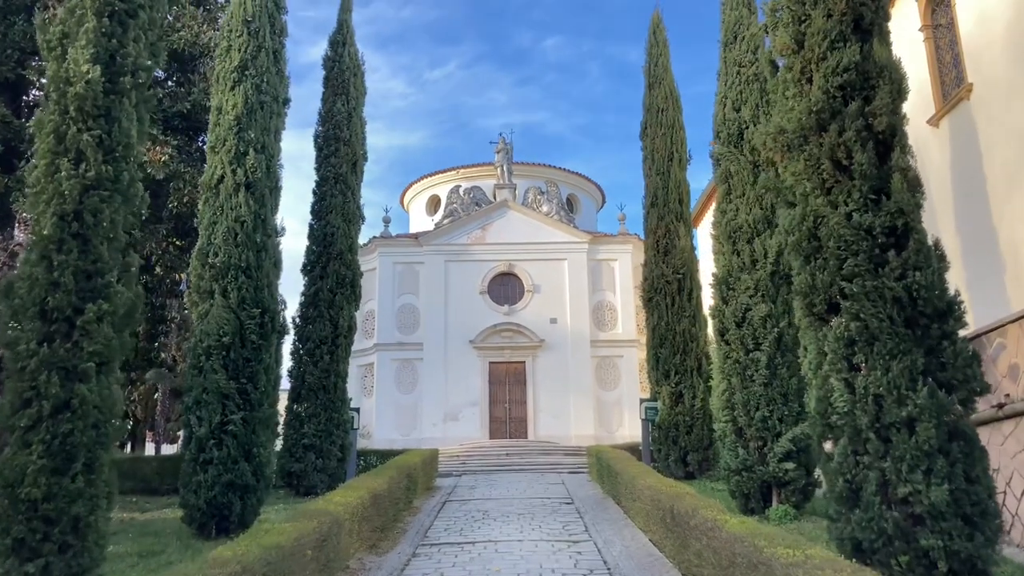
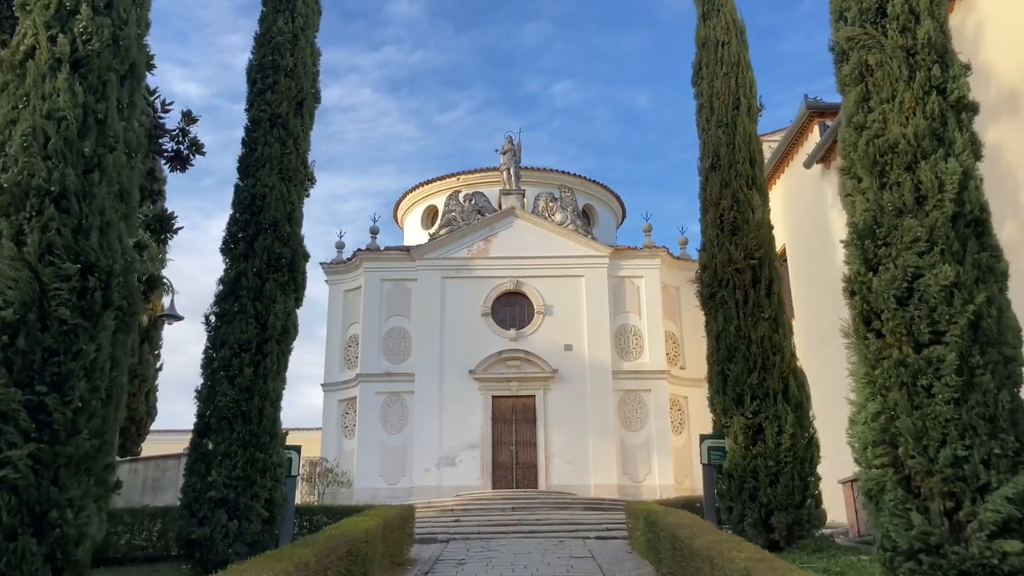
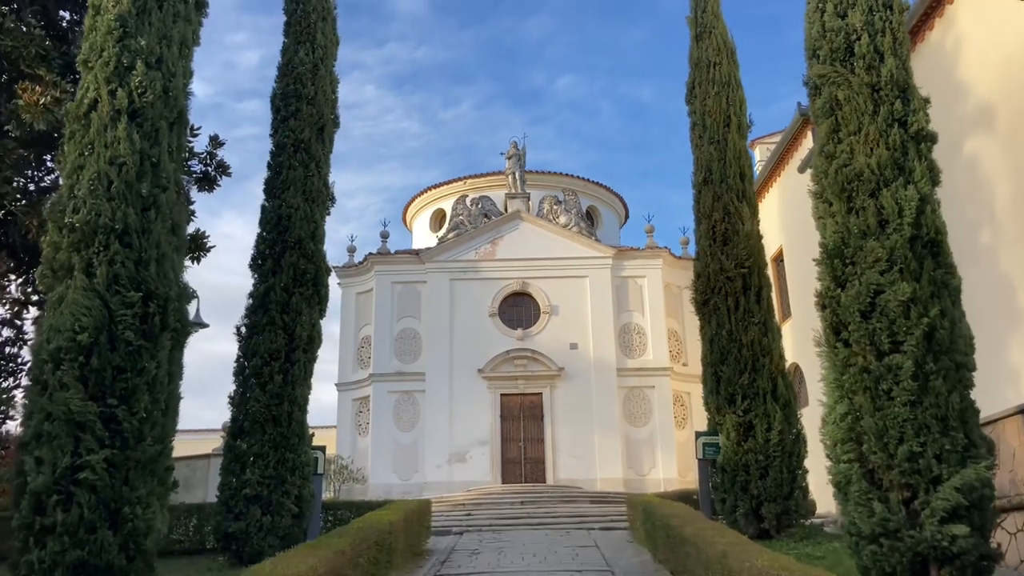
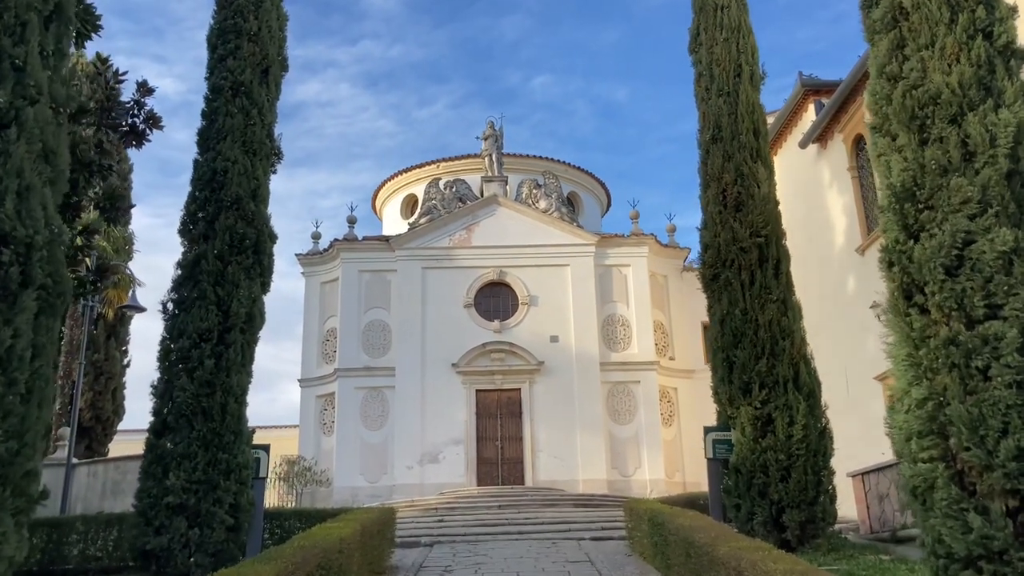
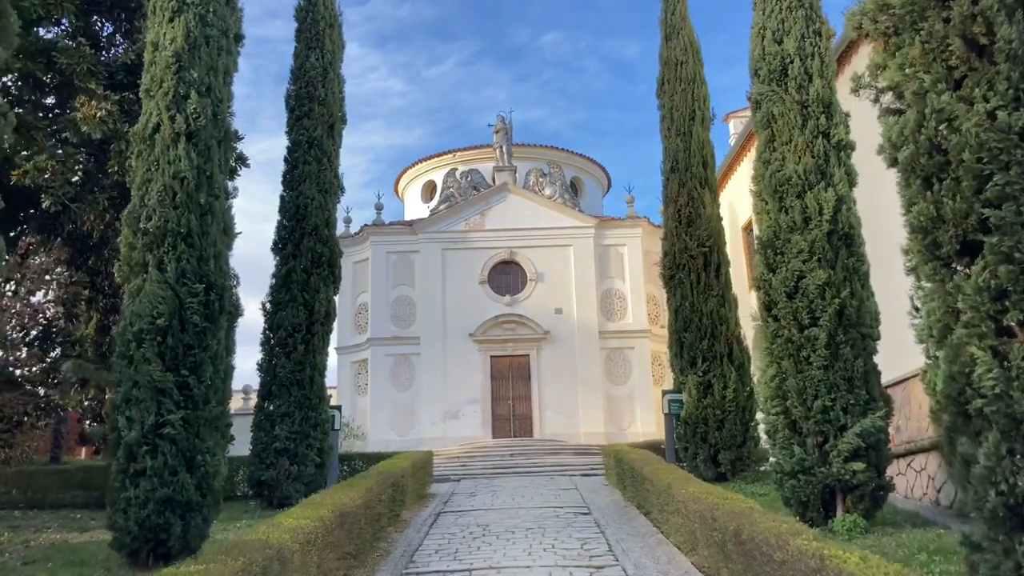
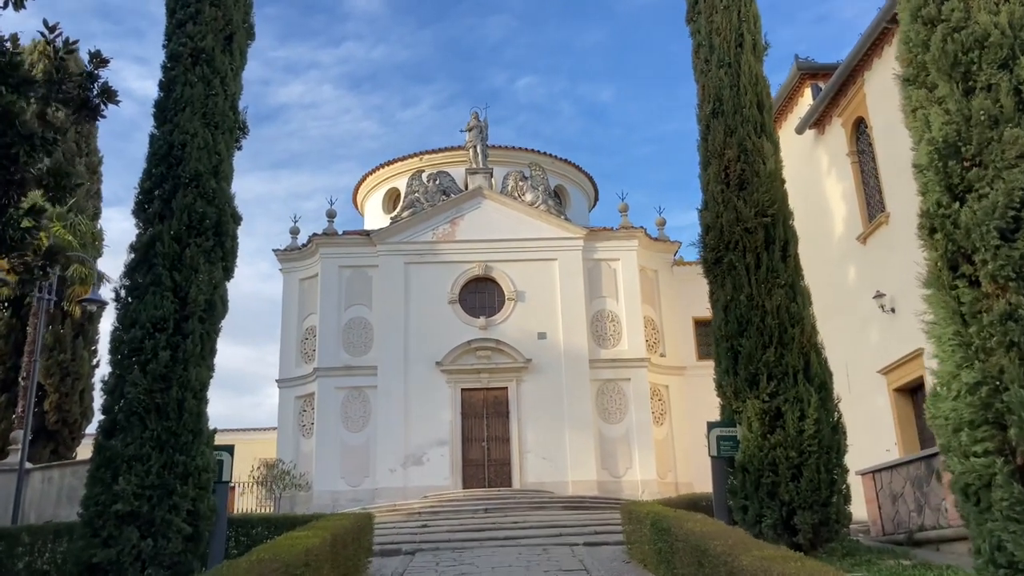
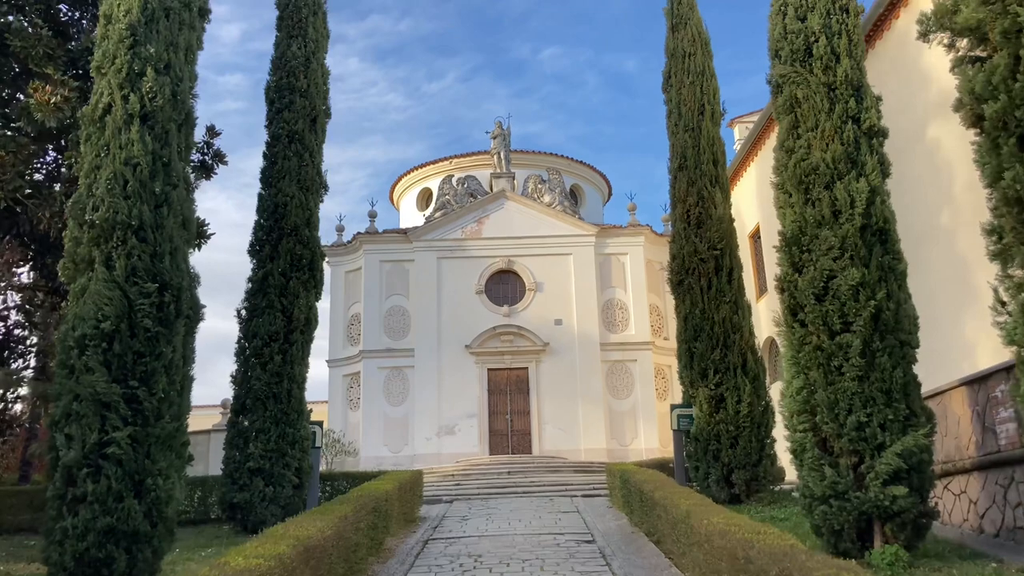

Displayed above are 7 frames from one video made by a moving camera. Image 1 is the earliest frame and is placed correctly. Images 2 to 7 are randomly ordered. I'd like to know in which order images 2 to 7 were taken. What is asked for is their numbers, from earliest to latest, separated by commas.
5, 7, 3, 2, 4, 6
